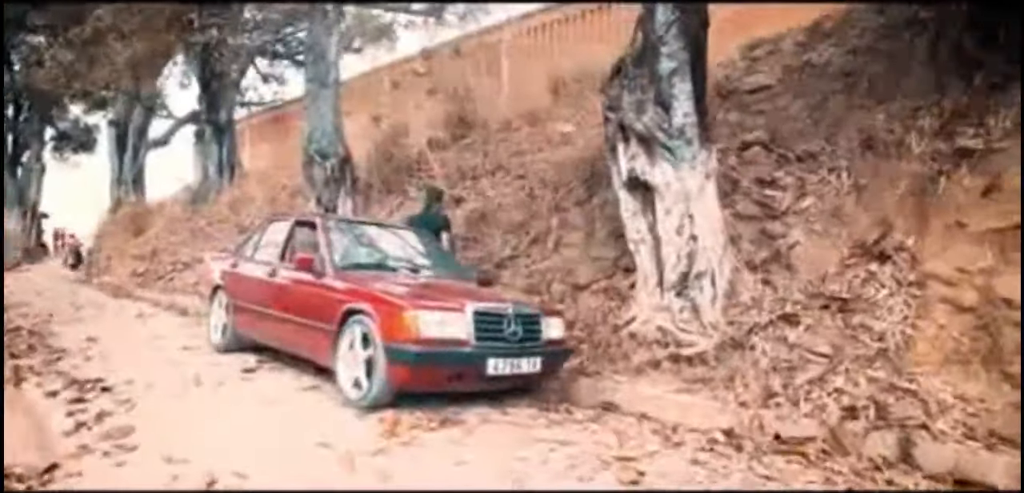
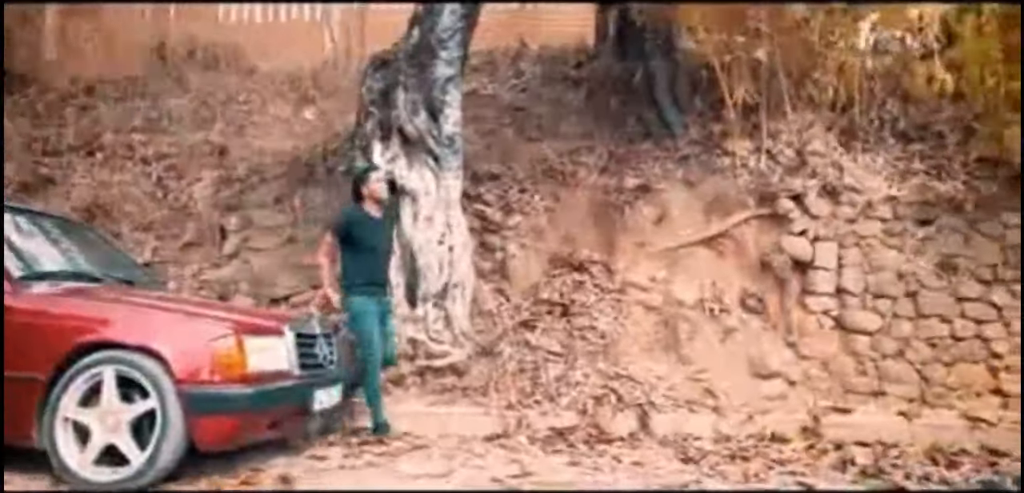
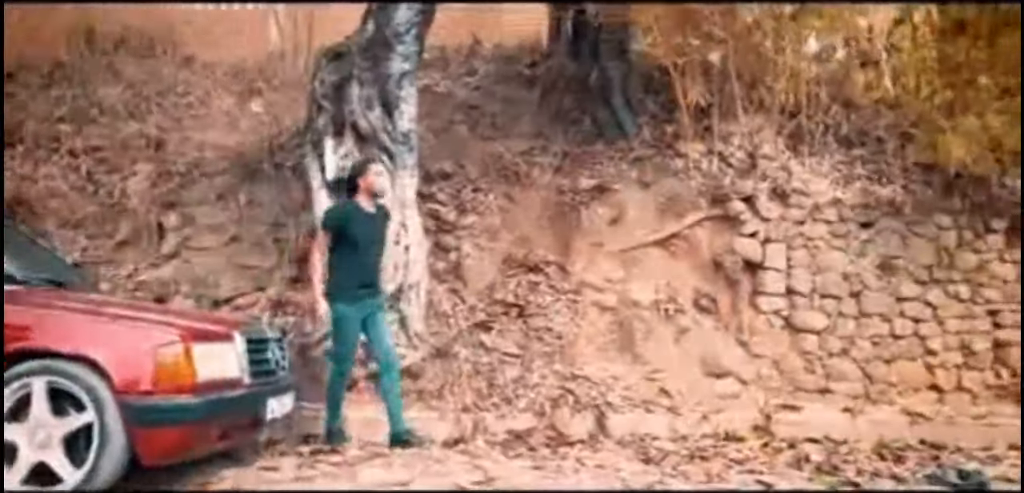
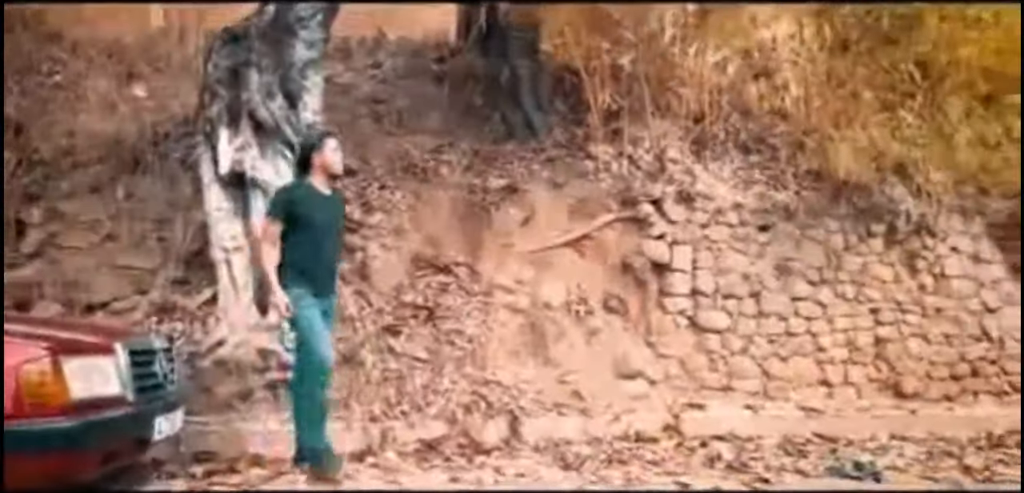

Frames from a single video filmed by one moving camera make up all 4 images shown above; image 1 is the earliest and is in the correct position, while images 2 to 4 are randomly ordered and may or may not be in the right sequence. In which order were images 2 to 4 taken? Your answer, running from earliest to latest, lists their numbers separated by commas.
2, 3, 4
